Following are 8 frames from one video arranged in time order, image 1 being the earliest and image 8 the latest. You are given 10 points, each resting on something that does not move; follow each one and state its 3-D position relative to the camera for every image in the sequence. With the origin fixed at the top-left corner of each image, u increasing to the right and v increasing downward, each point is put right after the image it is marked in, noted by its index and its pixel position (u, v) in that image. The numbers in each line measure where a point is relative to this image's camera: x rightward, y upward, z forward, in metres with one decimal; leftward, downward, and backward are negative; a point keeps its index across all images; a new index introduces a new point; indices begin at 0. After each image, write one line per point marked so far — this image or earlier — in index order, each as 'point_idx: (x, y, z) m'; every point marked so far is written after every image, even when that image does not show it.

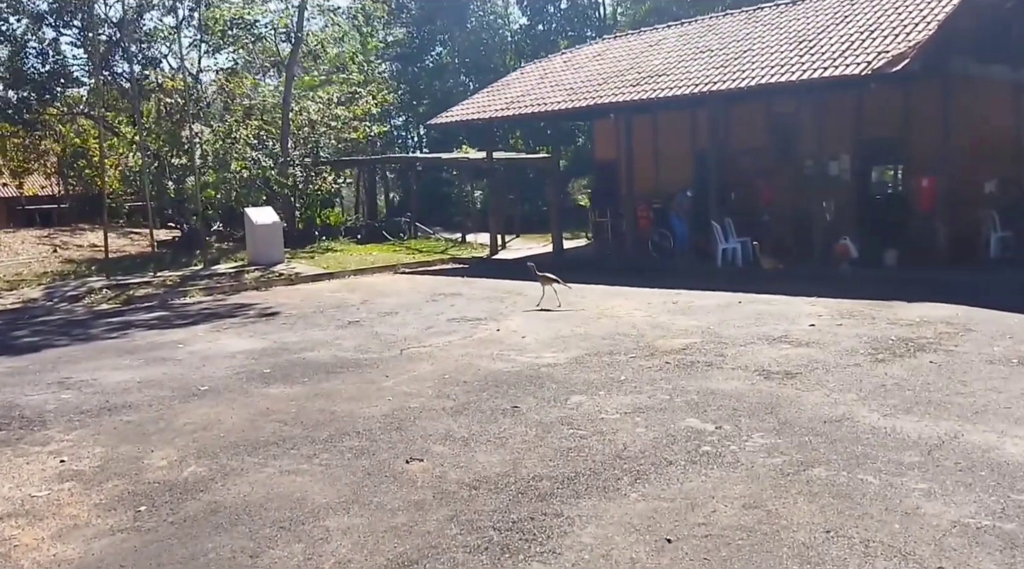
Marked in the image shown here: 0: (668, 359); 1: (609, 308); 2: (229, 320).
0: (+1.3, -0.6, +7.5) m
1: (+1.1, -0.3, +10.2) m
2: (-3.5, -0.4, +11.0) m
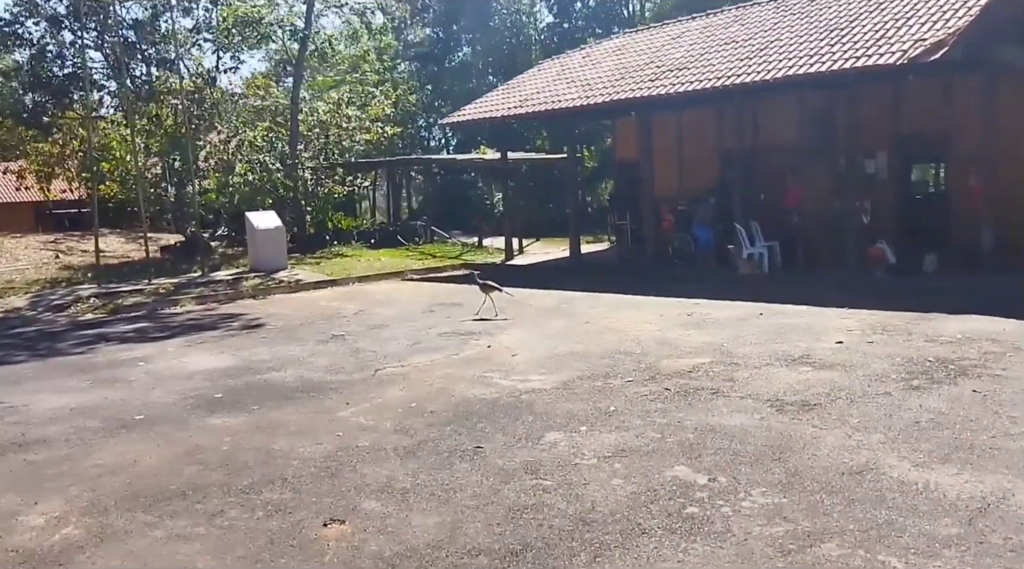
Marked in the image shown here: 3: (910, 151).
0: (+1.2, -0.7, +6.5) m
1: (+1.1, -0.4, +9.2) m
2: (-3.5, -0.5, +10.2) m
3: (+5.8, +1.9, +13.1) m
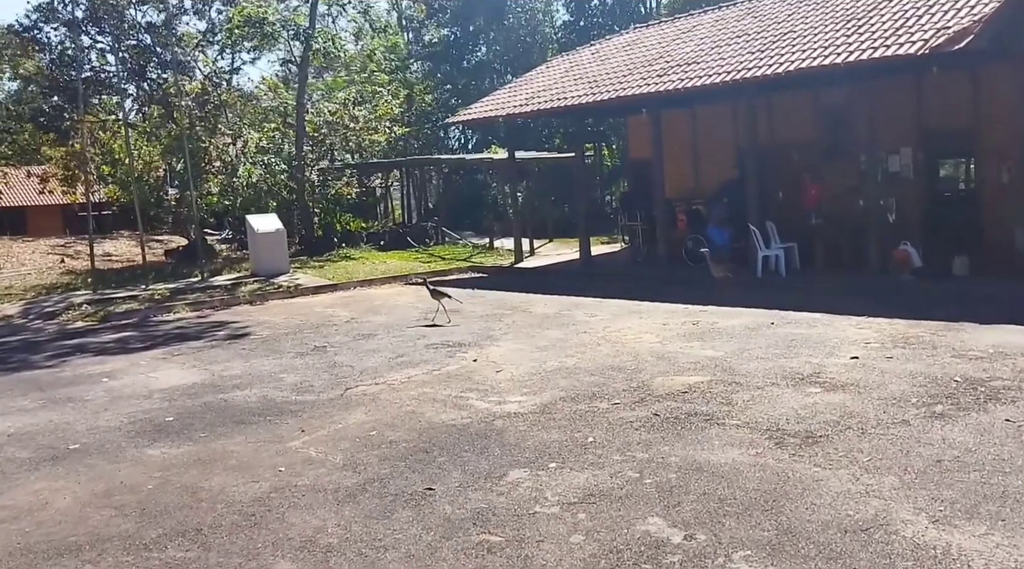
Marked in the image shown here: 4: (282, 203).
0: (+1.0, -0.8, +5.8) m
1: (+1.0, -0.4, +8.5) m
2: (-3.5, -0.6, +9.7) m
3: (+5.9, +1.9, +12.2) m
4: (-5.0, +1.7, +19.0) m
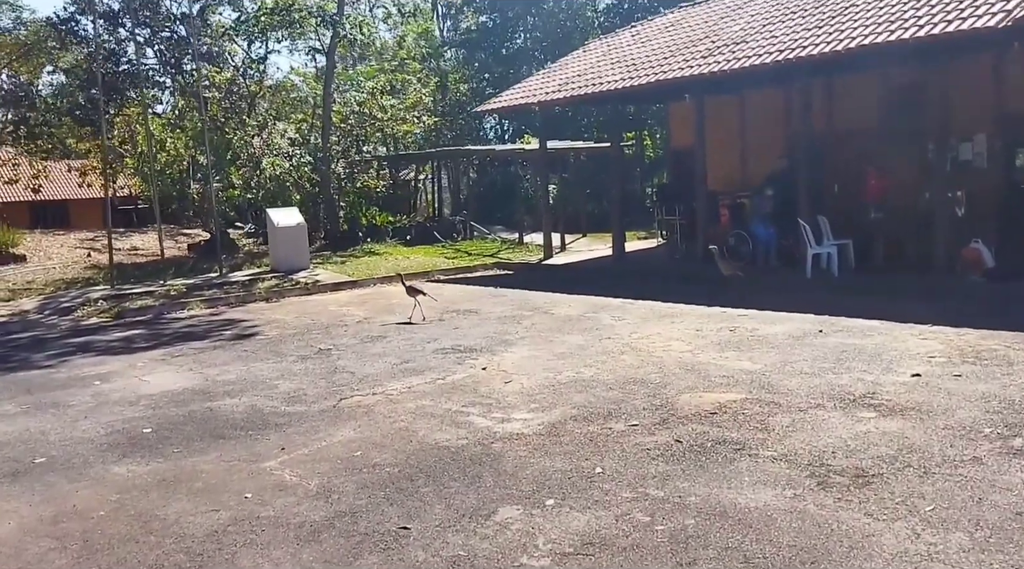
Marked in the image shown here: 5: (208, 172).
0: (+1.0, -0.9, +5.2) m
1: (+1.1, -0.5, +7.9) m
2: (-3.3, -0.6, +9.2) m
3: (+6.2, +1.8, +11.3) m
4: (-4.3, +1.8, +18.5) m
5: (-5.3, +1.9, +15.3) m
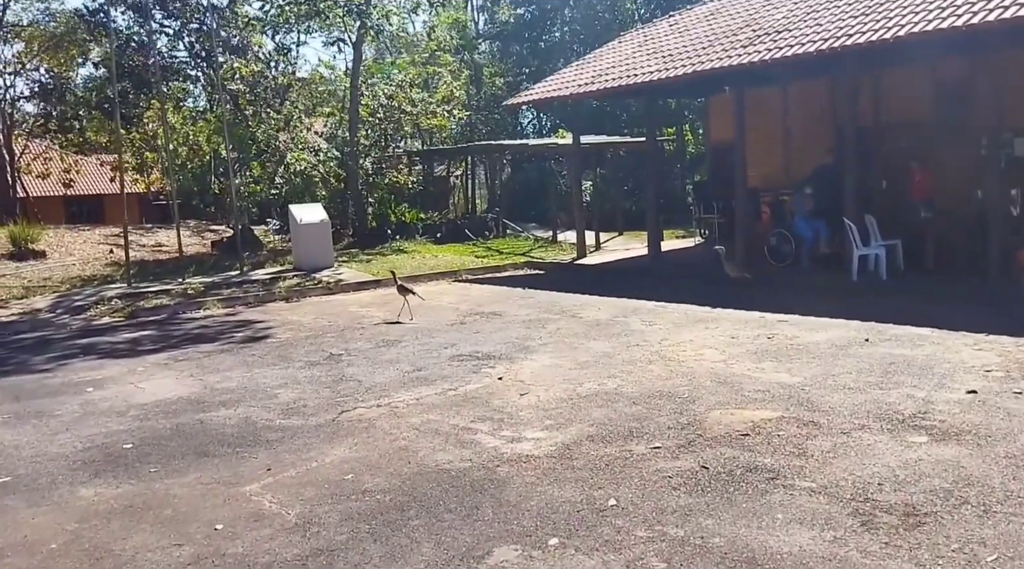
0: (+1.0, -0.9, +4.6) m
1: (+1.3, -0.5, +7.3) m
2: (-3.1, -0.6, +8.8) m
3: (+6.5, +1.8, +10.4) m
4: (-3.6, +1.9, +18.2) m
5: (-4.8, +1.9, +15.0) m
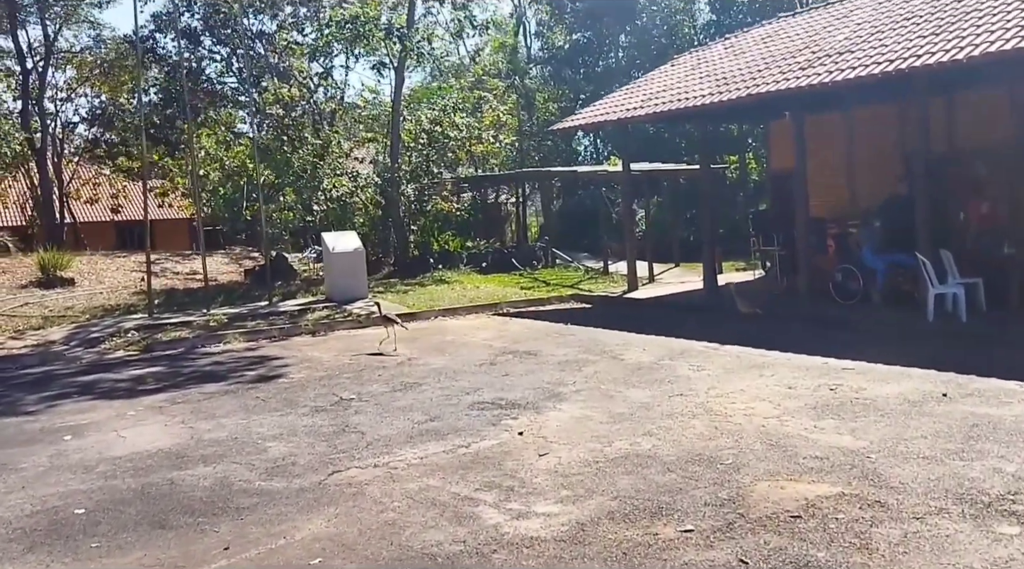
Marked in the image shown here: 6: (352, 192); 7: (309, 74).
0: (+1.0, -1.1, +3.7) m
1: (+1.5, -0.8, +6.3) m
2: (-2.8, -0.9, +8.2) m
3: (+6.9, +1.4, +9.2) m
4: (-2.7, +1.3, +17.6) m
5: (-4.1, +1.4, +14.5) m
6: (-3.0, +1.8, +17.0) m
7: (-4.2, +4.4, +18.7) m
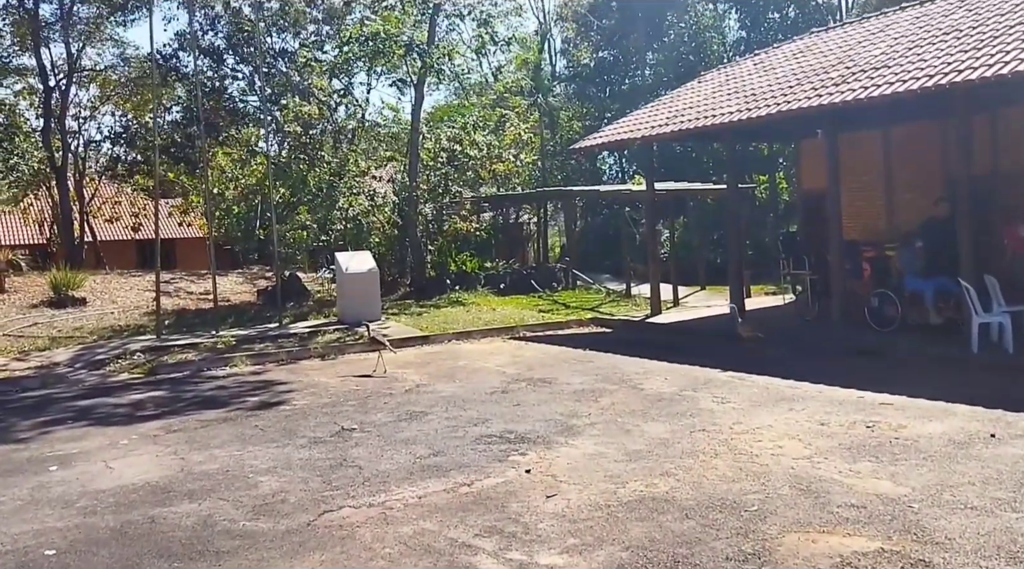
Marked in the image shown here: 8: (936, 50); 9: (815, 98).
0: (+1.0, -1.2, +3.2) m
1: (+1.5, -1.0, +5.9) m
2: (-2.7, -1.1, +7.9) m
3: (+7.1, +1.1, +8.7) m
4: (-2.3, +0.8, +17.4) m
5: (-3.8, +1.1, +14.3) m
6: (-2.6, +1.4, +16.7) m
7: (-3.8, +4.0, +18.5) m
8: (+5.0, +2.8, +10.5) m
9: (+3.6, +2.3, +10.7) m
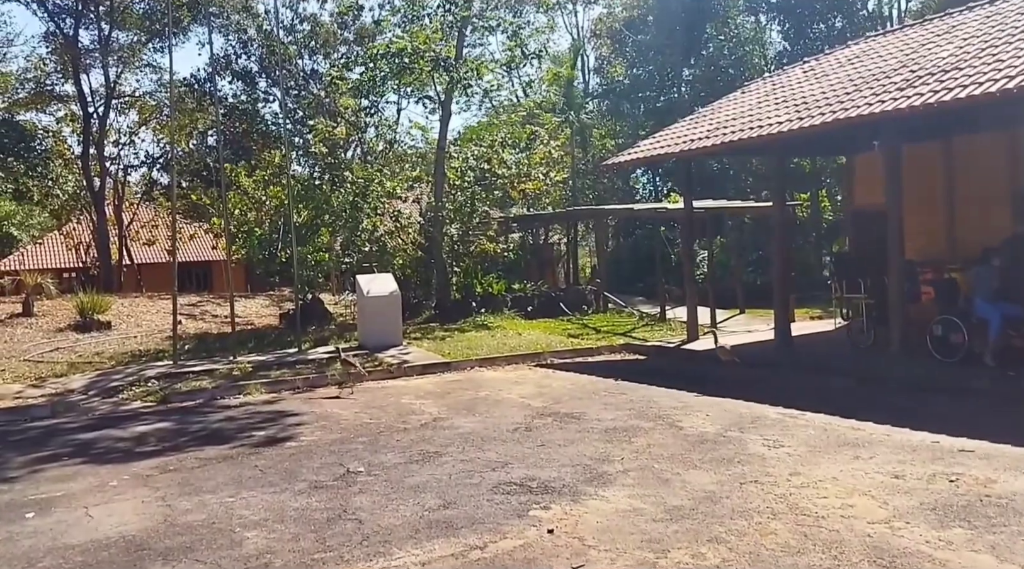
0: (+1.0, -1.3, +2.5) m
1: (+1.7, -1.1, +5.1) m
2: (-2.4, -1.3, +7.2) m
3: (+7.3, +0.9, +7.7) m
4: (-1.7, +0.4, +16.8) m
5: (-3.3, +0.8, +13.7) m
6: (-2.0, +1.0, +16.1) m
7: (-3.2, +3.6, +18.0) m
8: (+5.3, +2.5, +9.6) m
9: (+4.0, +2.0, +9.9) m
